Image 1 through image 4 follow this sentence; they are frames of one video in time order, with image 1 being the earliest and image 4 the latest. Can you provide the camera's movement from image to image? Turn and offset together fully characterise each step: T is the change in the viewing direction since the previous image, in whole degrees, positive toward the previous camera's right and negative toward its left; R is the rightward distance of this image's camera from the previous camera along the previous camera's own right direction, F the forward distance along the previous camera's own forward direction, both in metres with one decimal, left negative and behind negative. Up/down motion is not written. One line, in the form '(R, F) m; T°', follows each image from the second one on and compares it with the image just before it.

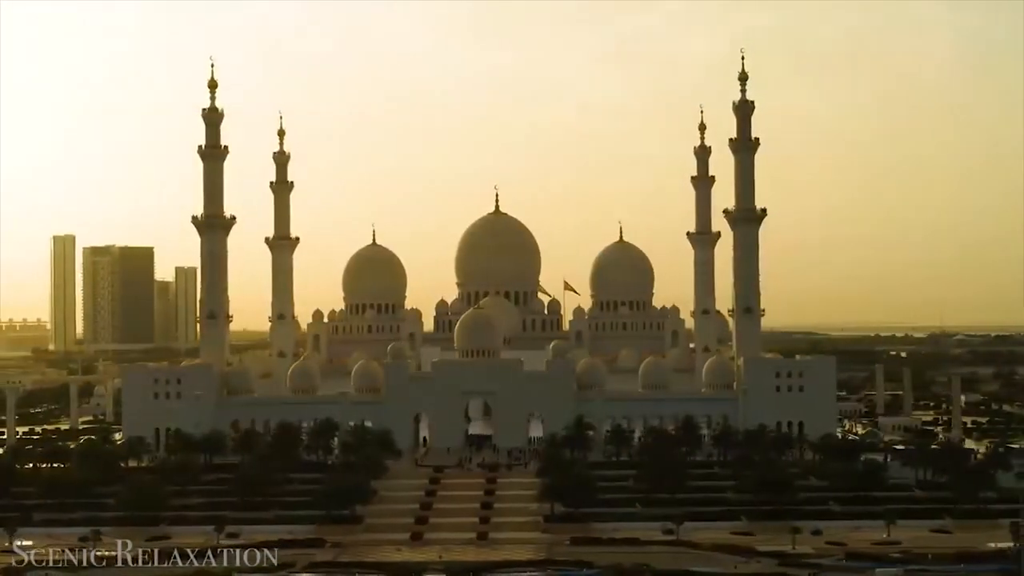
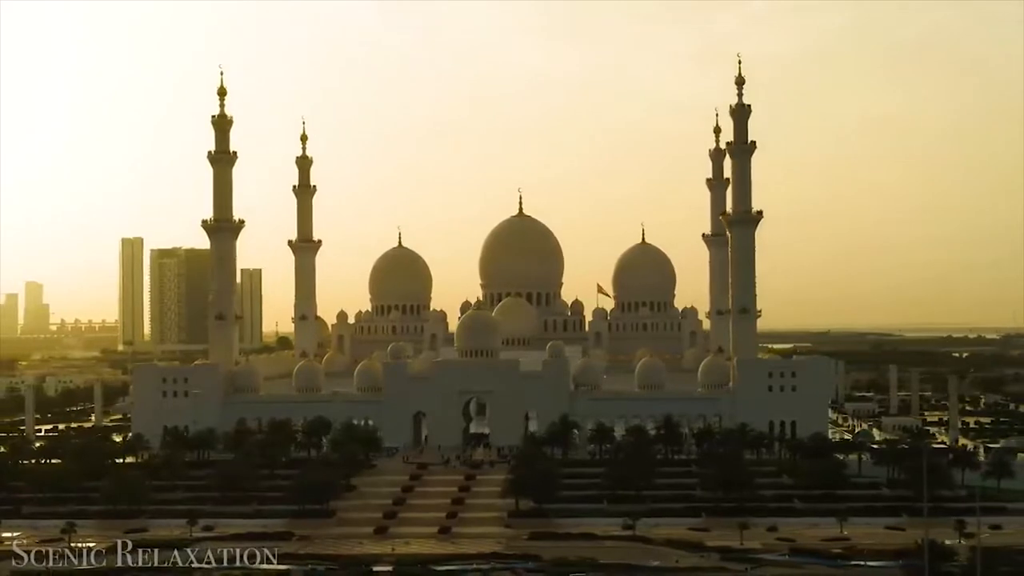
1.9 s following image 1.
(+2.8, -1.0) m; -3°
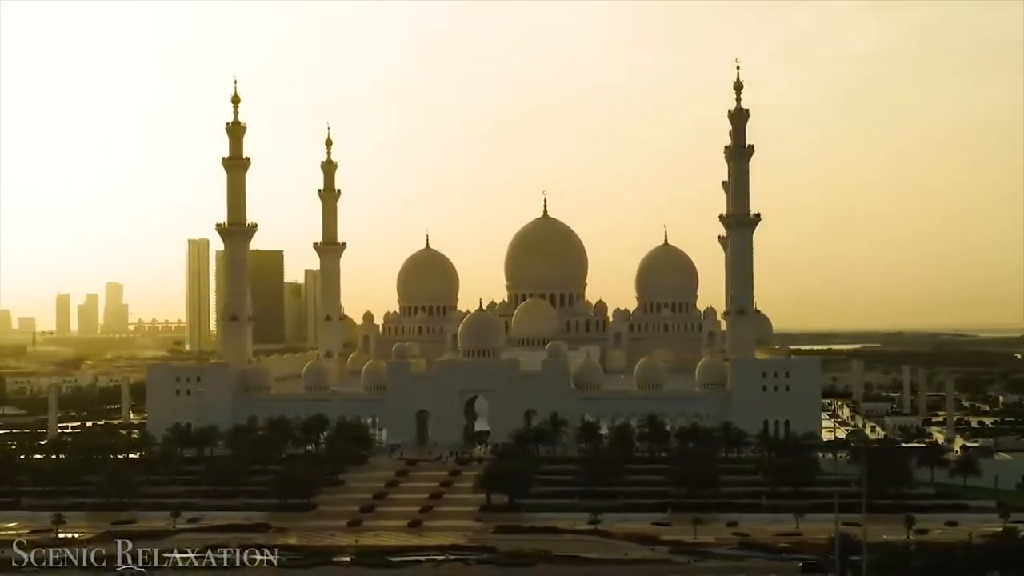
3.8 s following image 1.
(+2.7, -1.3) m; -3°
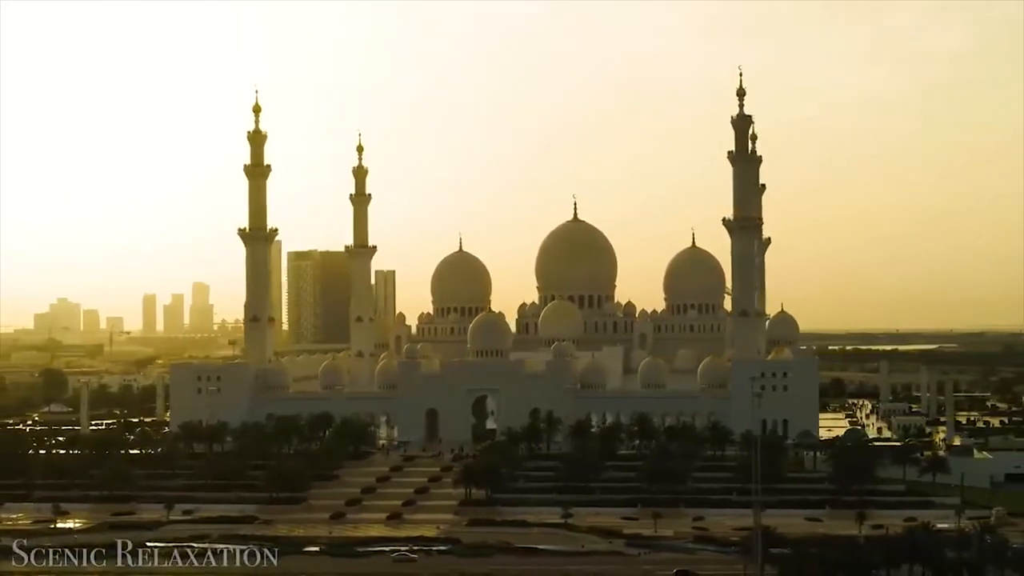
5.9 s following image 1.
(+2.8, -1.6) m; -3°
